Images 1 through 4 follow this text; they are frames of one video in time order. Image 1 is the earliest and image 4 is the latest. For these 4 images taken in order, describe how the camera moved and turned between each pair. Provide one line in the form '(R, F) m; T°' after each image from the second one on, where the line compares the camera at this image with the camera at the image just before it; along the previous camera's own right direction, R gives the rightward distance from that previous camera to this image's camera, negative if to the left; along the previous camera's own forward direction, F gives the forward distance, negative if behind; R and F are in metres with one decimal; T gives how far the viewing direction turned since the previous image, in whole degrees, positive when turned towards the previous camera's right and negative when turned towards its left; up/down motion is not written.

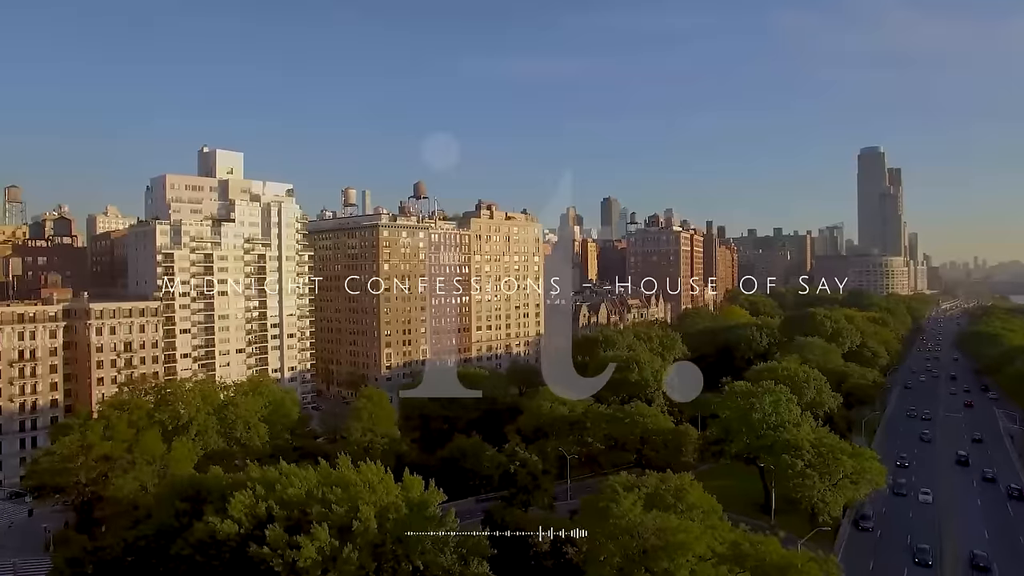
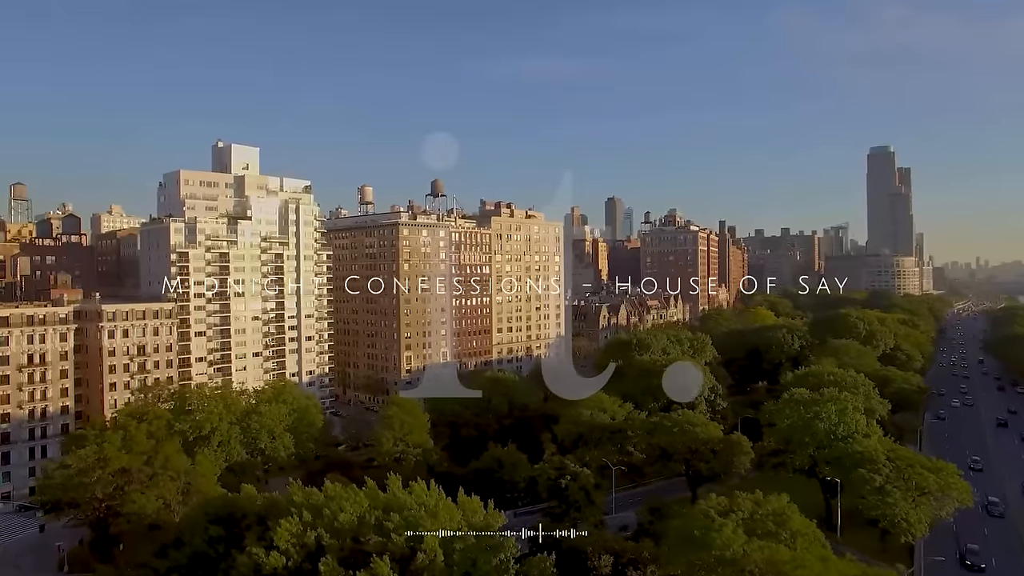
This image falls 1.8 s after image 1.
(-2.9, +3.4) m; 0°
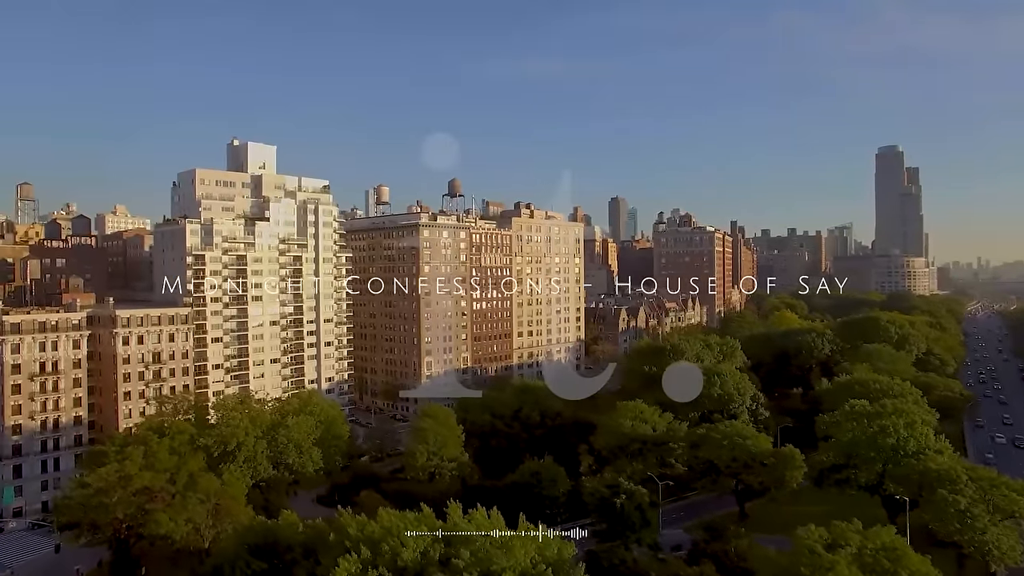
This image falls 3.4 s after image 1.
(-2.7, +2.8) m; 0°
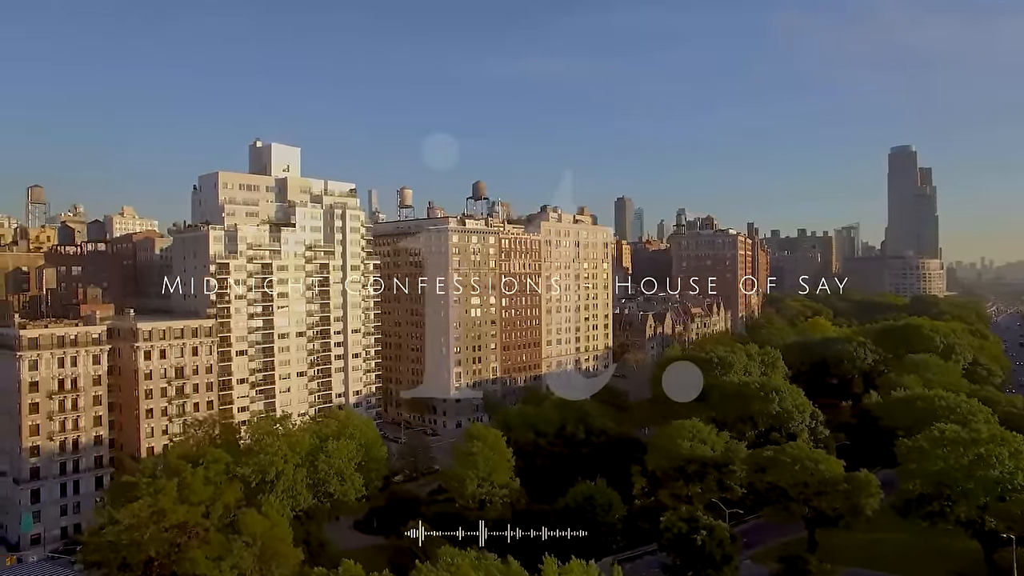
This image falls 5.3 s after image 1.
(-3.5, +3.6) m; 0°
